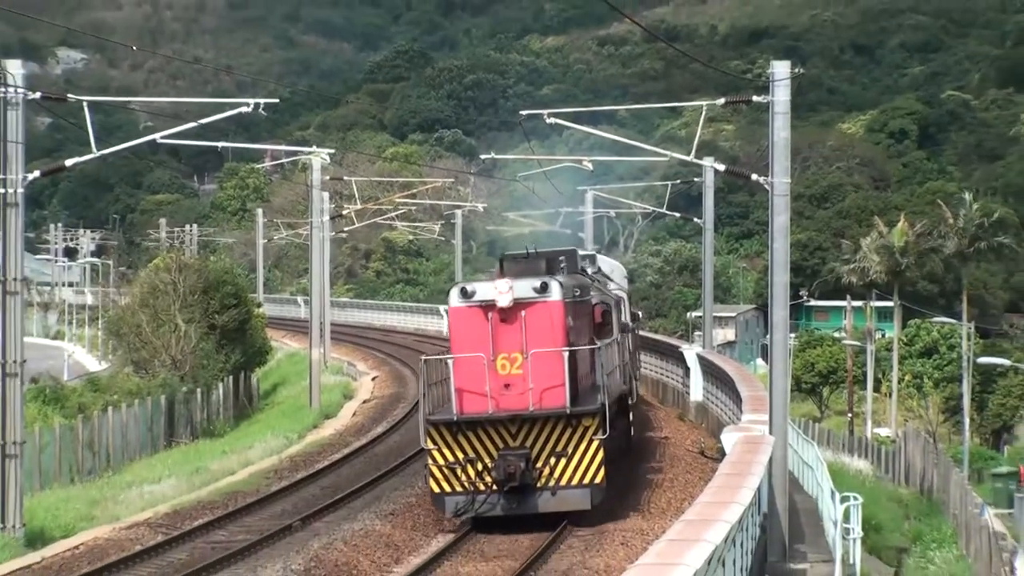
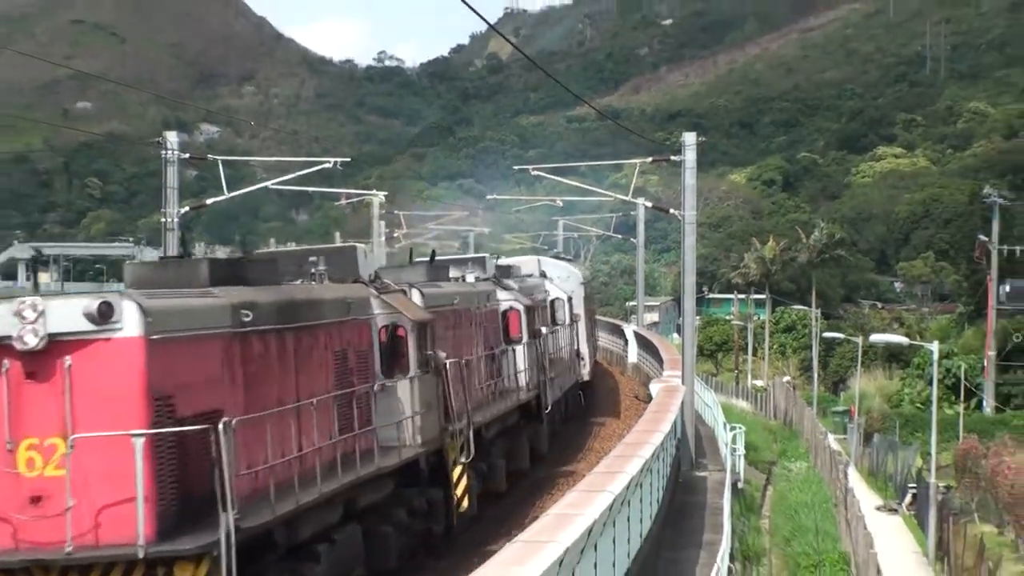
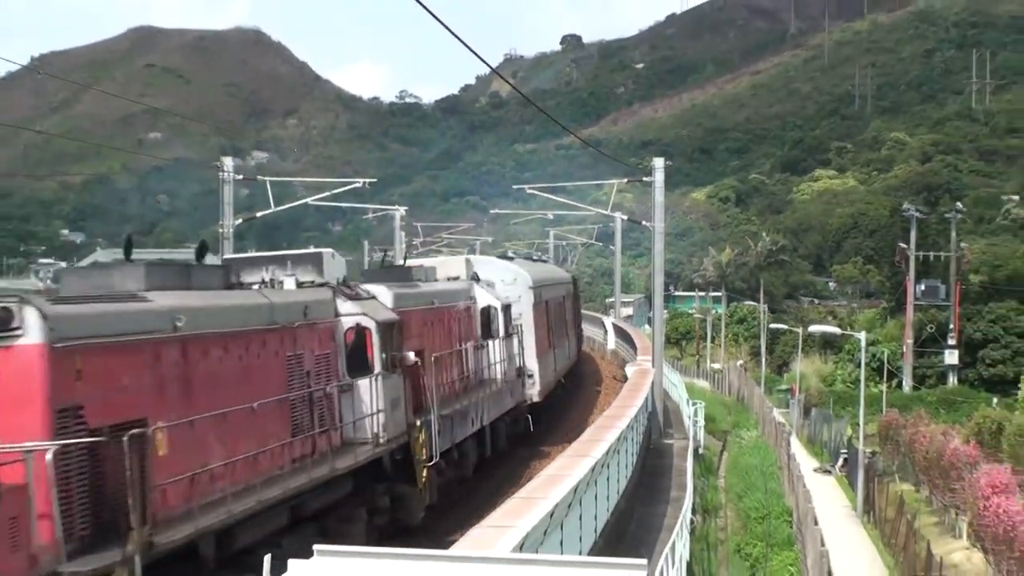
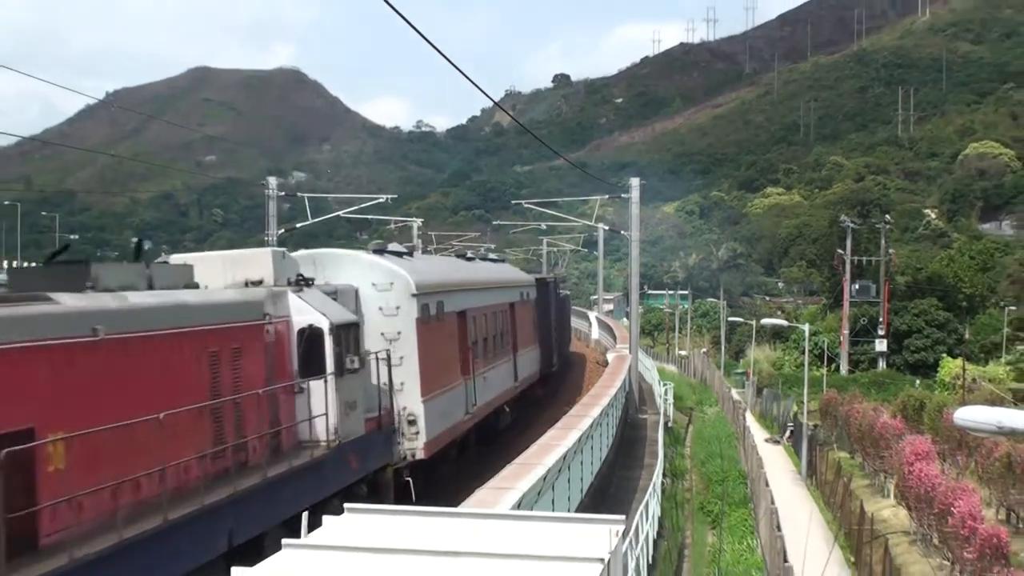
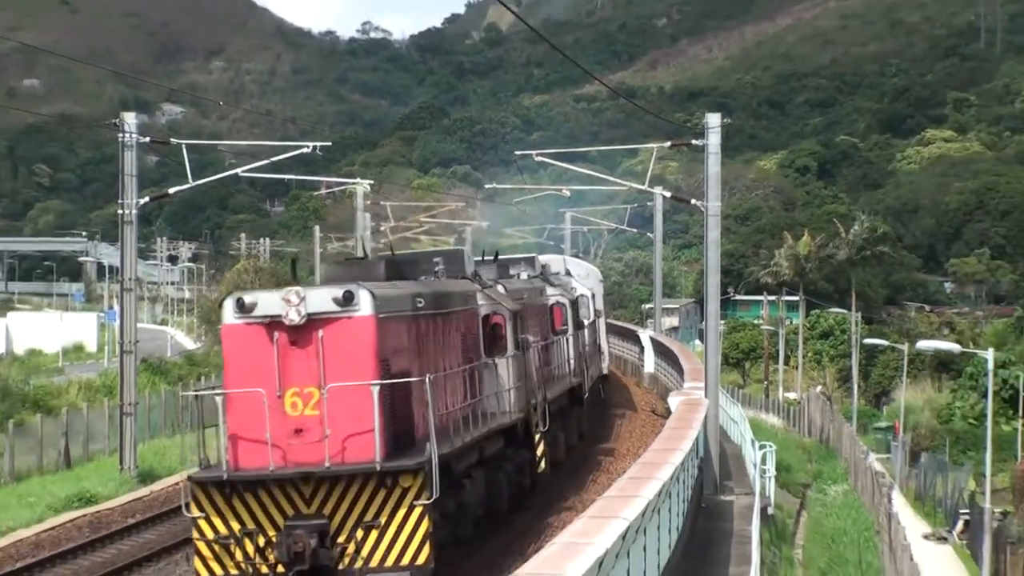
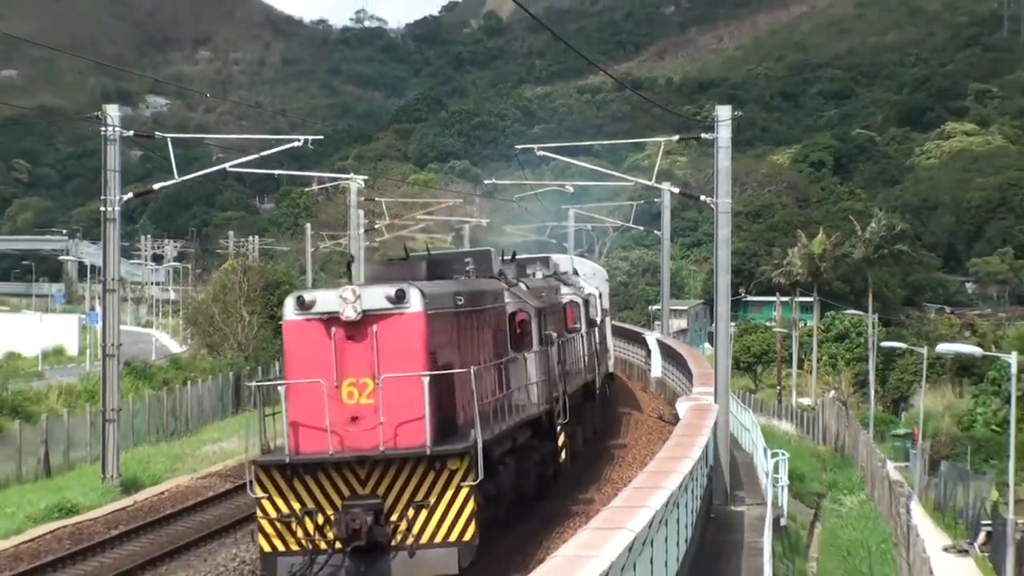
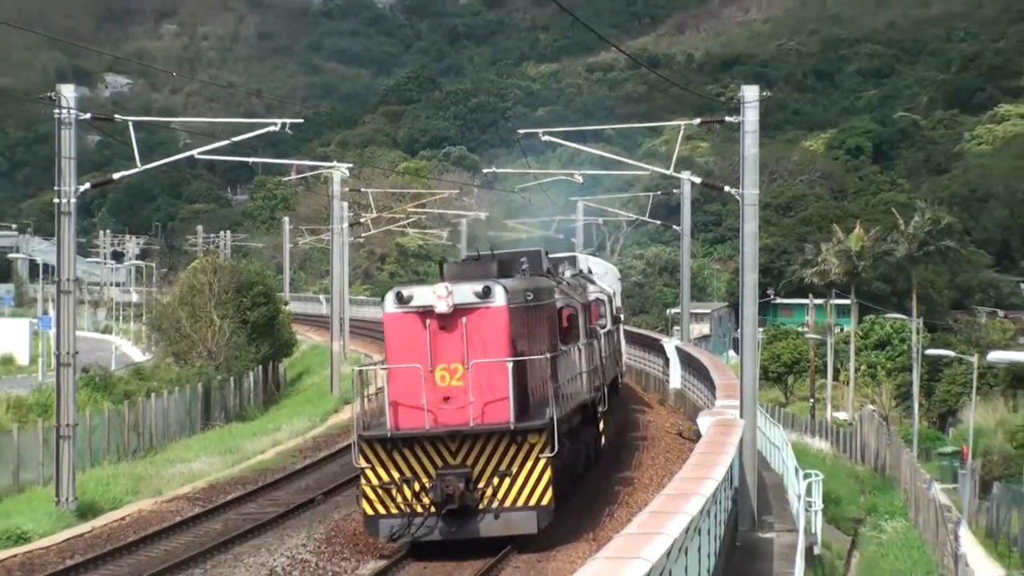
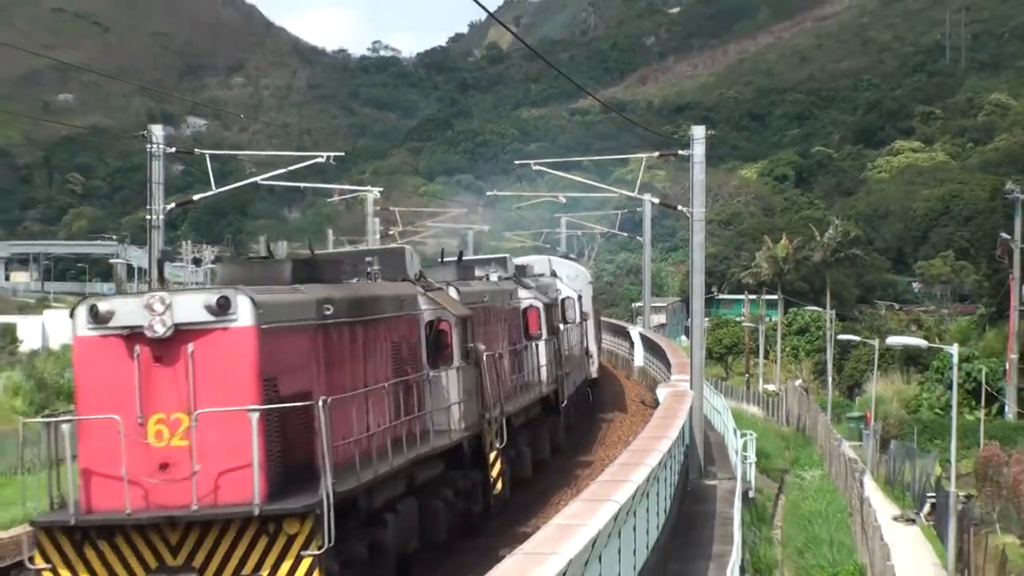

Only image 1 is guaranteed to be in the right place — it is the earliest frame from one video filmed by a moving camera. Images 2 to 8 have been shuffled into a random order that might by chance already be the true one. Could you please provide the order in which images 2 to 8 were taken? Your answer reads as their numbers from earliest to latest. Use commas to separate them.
7, 6, 5, 8, 2, 3, 4
